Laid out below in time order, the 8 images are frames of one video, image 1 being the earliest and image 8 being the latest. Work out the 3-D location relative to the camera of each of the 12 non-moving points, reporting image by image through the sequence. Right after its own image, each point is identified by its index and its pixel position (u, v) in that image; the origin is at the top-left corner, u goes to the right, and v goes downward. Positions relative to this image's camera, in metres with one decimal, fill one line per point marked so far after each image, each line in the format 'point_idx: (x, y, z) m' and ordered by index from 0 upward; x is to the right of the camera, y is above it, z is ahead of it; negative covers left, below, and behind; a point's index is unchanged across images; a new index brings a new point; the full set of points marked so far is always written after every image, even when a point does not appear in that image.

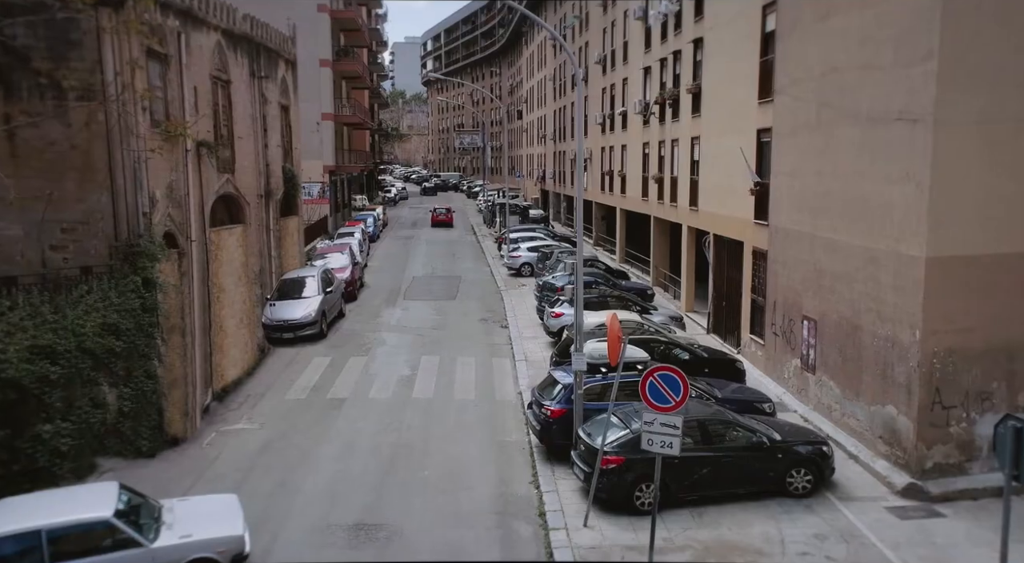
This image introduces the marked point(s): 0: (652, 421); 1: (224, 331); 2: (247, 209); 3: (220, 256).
0: (+1.9, -1.8, +10.7) m
1: (-6.7, -1.2, +18.8) m
2: (-6.6, +1.8, +20.0) m
3: (-6.8, +0.6, +18.7) m
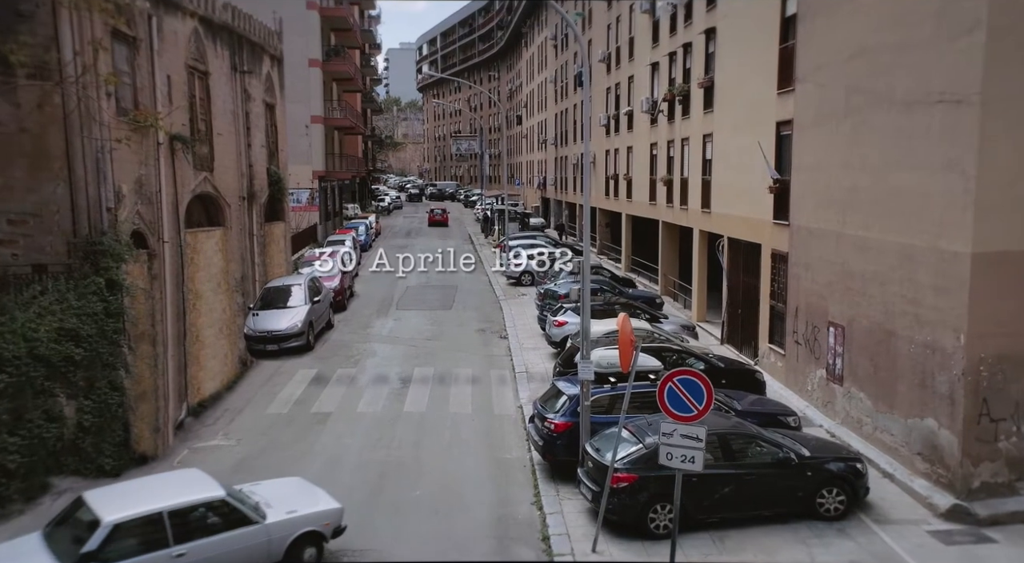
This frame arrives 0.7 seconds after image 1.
0: (+1.9, -1.7, +9.4) m
1: (-6.8, -1.3, +17.5) m
2: (-6.6, +1.6, +18.8) m
3: (-6.8, +0.5, +17.4) m
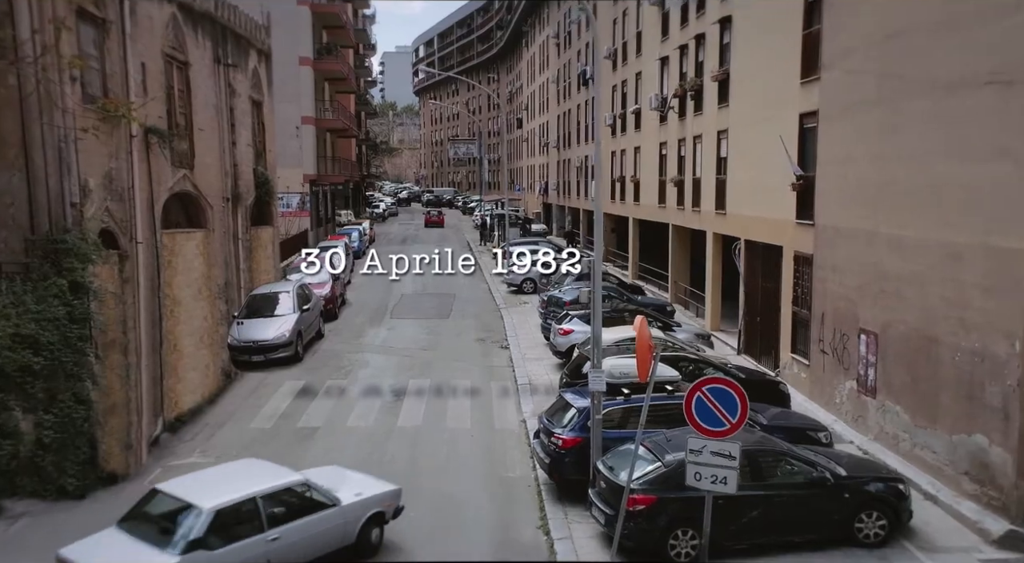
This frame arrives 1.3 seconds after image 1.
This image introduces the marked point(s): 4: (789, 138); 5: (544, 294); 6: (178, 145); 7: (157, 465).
0: (+1.9, -1.7, +8.2) m
1: (-6.7, -1.4, +16.3) m
2: (-6.6, +1.5, +17.6) m
3: (-6.8, +0.4, +16.2) m
4: (+5.0, +2.6, +14.6) m
5: (+0.8, -0.3, +19.5) m
6: (-6.6, +2.7, +15.9) m
7: (-6.2, -3.2, +14.1) m
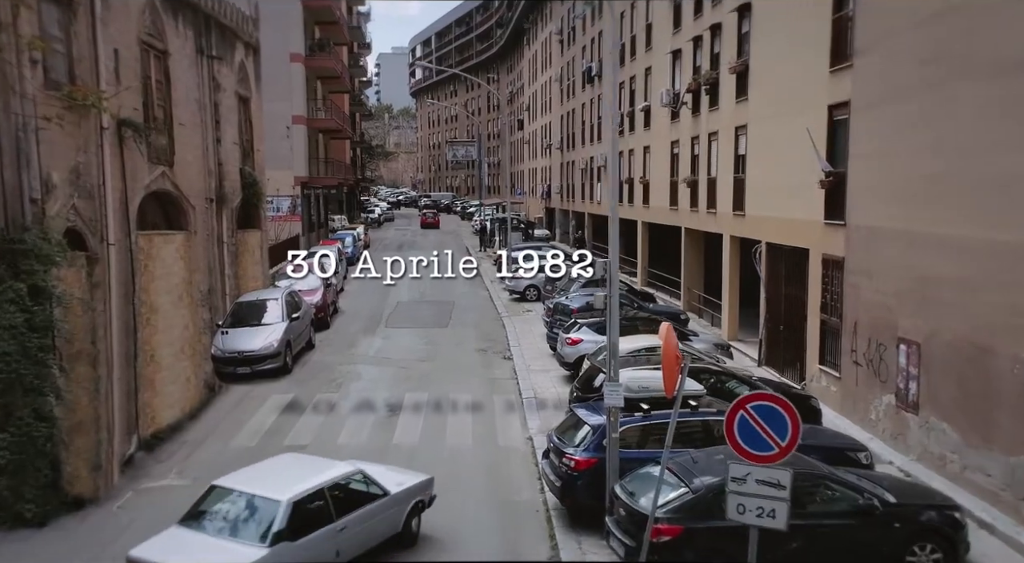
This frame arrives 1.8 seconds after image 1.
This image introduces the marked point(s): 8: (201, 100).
0: (+2.0, -1.7, +7.0) m
1: (-6.7, -1.5, +15.1) m
2: (-6.5, +1.4, +16.4) m
3: (-6.7, +0.3, +15.0) m
4: (+5.1, +2.5, +13.5) m
5: (+0.8, -0.5, +18.4) m
6: (-6.5, +2.6, +14.8) m
7: (-6.1, -3.3, +12.9) m
8: (-6.4, +3.7, +16.6) m
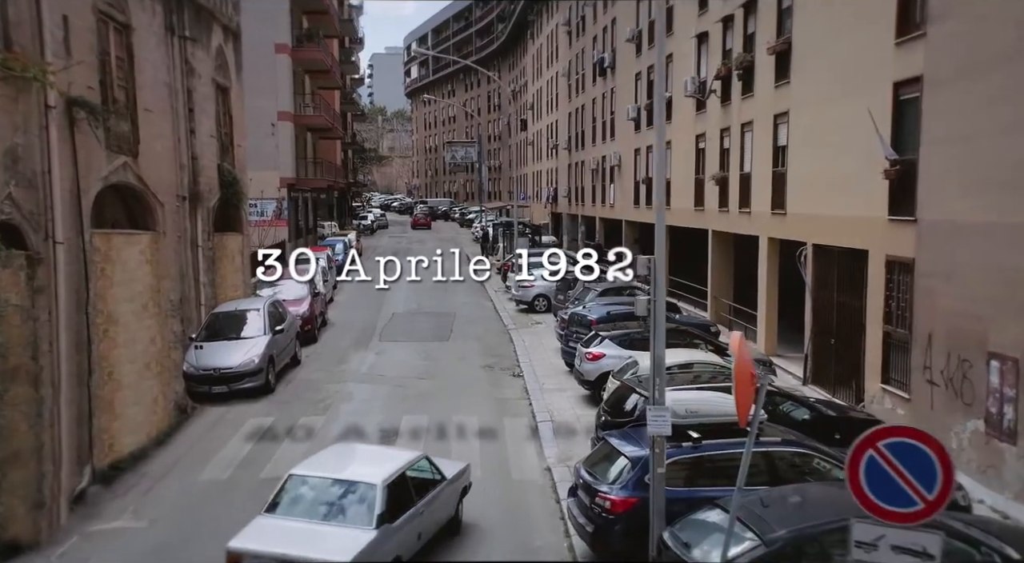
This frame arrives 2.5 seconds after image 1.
0: (+2.3, -1.7, +5.1) m
1: (-6.4, -1.6, +13.1) m
2: (-6.3, +1.2, +14.5) m
3: (-6.5, +0.1, +13.0) m
4: (+5.3, +2.4, +11.7) m
5: (+1.0, -0.6, +16.5) m
6: (-6.3, +2.5, +12.9) m
7: (-5.9, -3.4, +10.9) m
8: (-6.2, +3.6, +14.7) m
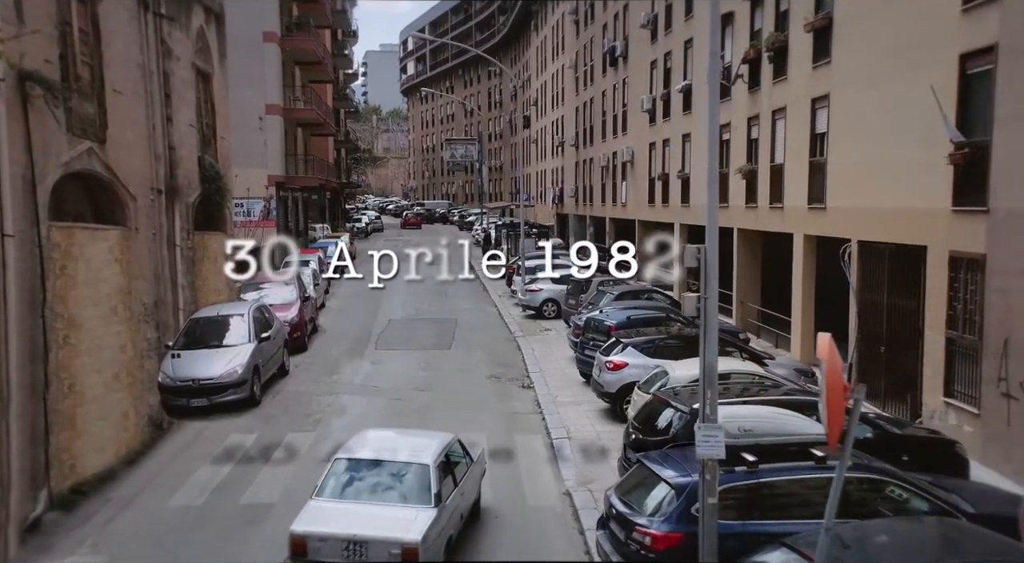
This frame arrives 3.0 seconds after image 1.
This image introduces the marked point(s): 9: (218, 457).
0: (+2.5, -1.6, +3.7) m
1: (-6.3, -1.6, +11.6) m
2: (-6.2, +1.2, +13.1) m
3: (-6.3, +0.1, +11.6) m
4: (+5.5, +2.5, +10.4) m
5: (+1.2, -0.7, +15.1) m
6: (-6.1, +2.5, +11.5) m
7: (-5.7, -3.3, +9.4) m
8: (-6.1, +3.6, +13.3) m
9: (-4.5, -2.7, +12.4) m
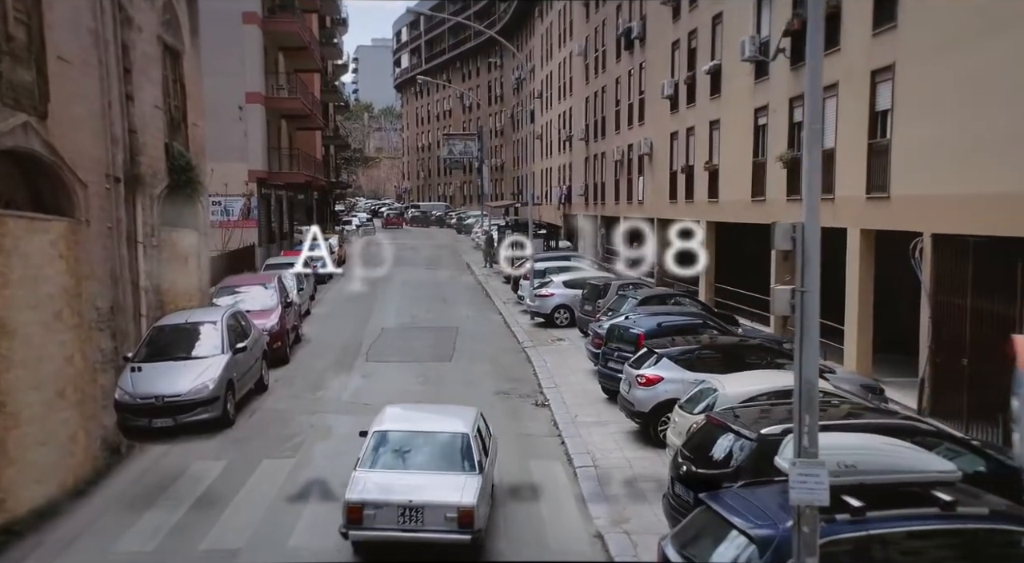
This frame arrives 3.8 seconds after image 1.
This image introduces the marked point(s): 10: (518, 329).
0: (+2.8, -1.4, +1.9) m
1: (-6.1, -1.6, +9.7) m
2: (-6.0, +1.2, +11.2) m
3: (-6.1, +0.2, +9.7) m
4: (+5.7, +2.5, +8.7) m
5: (+1.3, -0.7, +13.3) m
6: (-5.9, +2.5, +9.7) m
7: (-5.5, -3.3, +7.5) m
8: (-5.9, +3.6, +11.5) m
9: (-4.3, -2.7, +10.5) m
10: (0.0, -1.1, +18.2) m
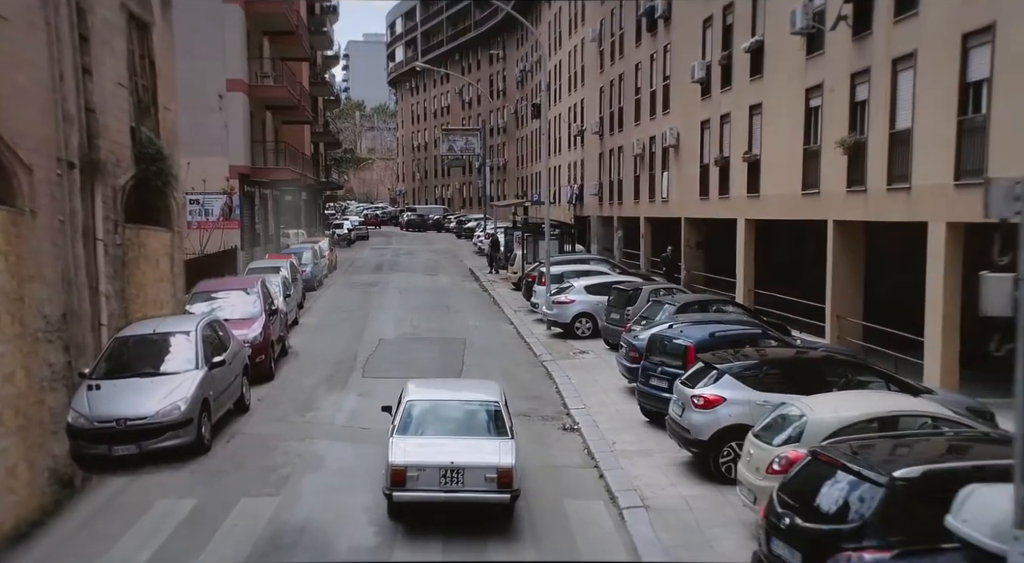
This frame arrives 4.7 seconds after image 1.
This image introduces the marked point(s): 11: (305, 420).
0: (+3.3, -1.3, +0.2) m
1: (-5.7, -1.6, +7.9) m
2: (-5.7, +1.2, +9.4) m
3: (-5.8, +0.2, +7.9) m
4: (+6.0, +2.5, +7.1) m
5: (+1.6, -0.8, +11.5) m
6: (-5.6, +2.5, +7.8) m
7: (-5.1, -3.3, +5.6) m
8: (-5.6, +3.5, +9.7) m
9: (-3.9, -2.7, +8.6) m
10: (+0.2, -1.2, +16.4) m
11: (-3.2, -2.1, +12.5) m
